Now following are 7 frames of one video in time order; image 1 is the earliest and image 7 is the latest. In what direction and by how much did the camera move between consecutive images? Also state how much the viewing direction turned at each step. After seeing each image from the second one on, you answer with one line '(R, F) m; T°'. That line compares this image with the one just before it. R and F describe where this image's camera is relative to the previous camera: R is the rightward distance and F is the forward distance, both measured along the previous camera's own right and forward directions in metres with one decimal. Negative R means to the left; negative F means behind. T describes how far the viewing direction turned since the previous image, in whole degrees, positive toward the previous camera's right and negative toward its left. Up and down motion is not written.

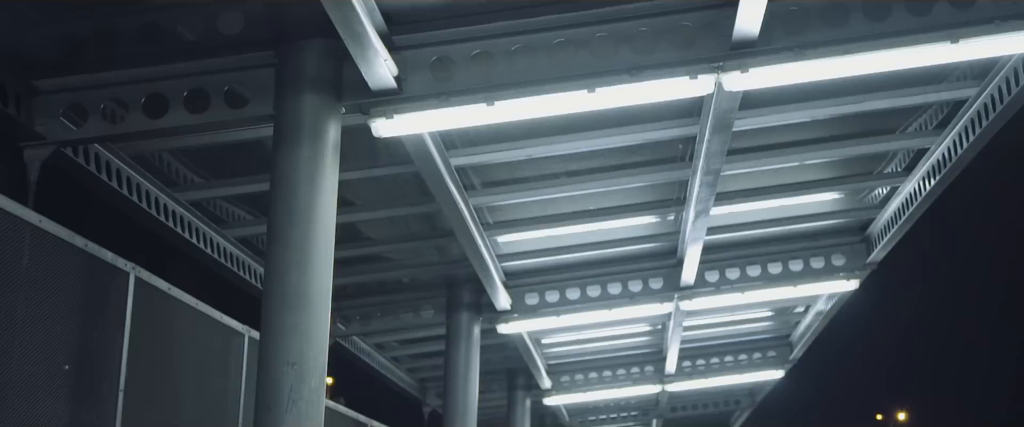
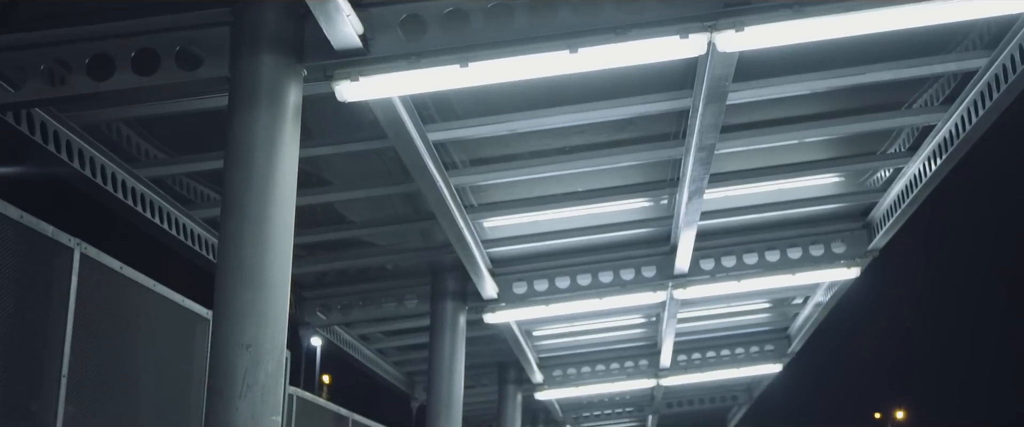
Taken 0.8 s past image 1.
(+0.1, +0.5) m; 0°
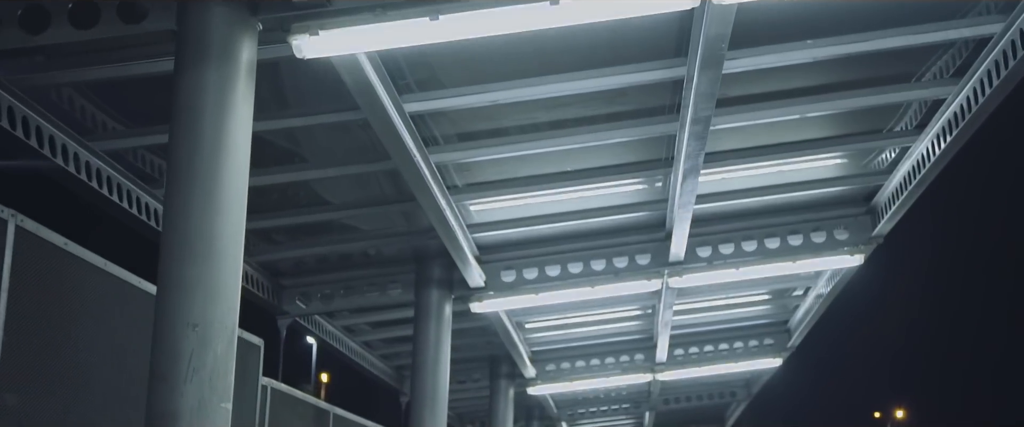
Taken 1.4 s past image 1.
(+0.1, +0.6) m; 0°
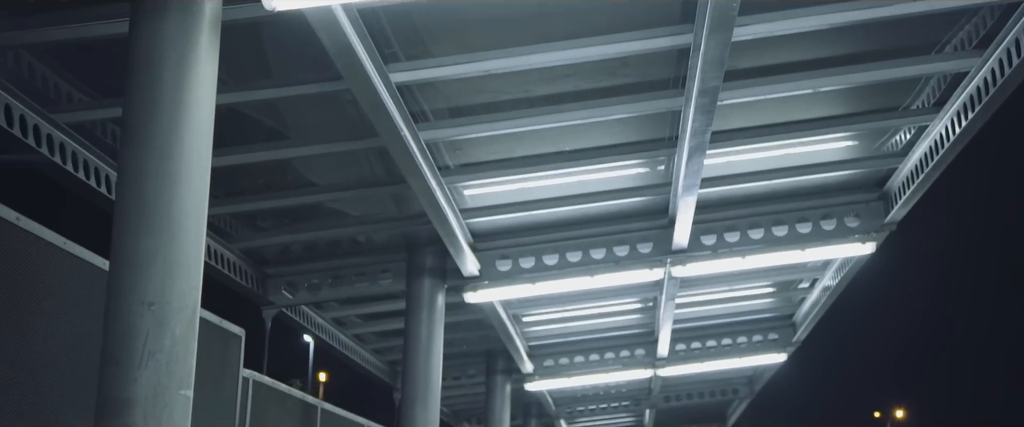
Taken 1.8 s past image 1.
(0.0, +0.5) m; 0°
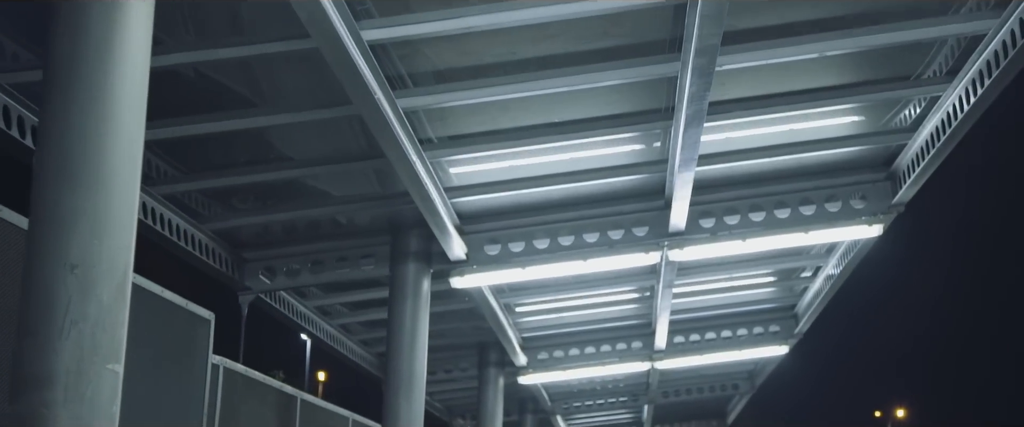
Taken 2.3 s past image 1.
(+0.1, +0.6) m; 0°
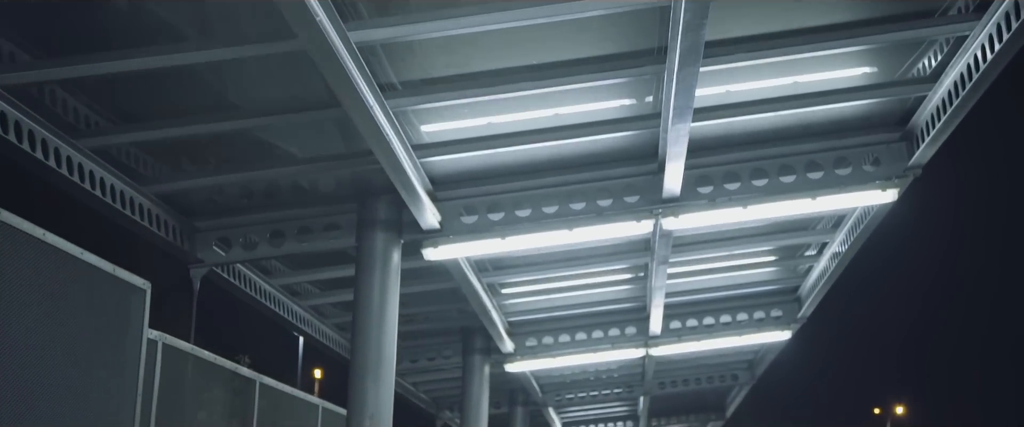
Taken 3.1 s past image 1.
(+0.2, +1.0) m; 0°
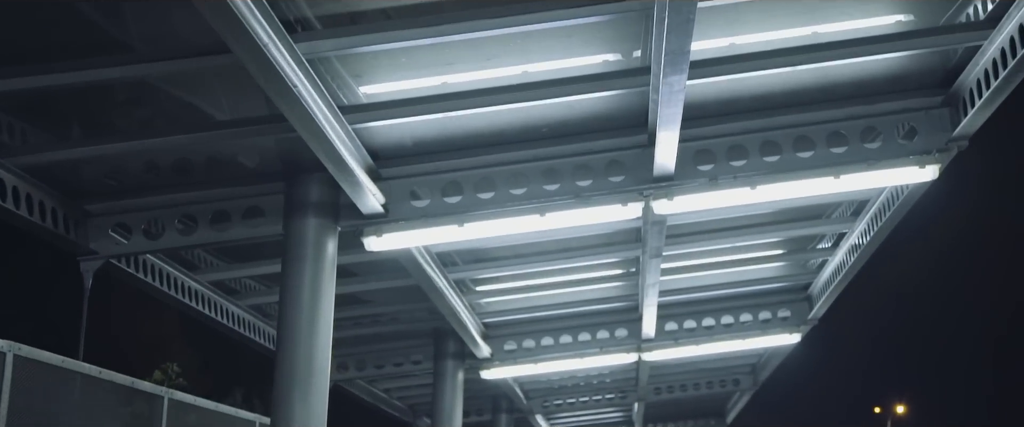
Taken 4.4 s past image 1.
(+0.3, +1.8) m; 0°
